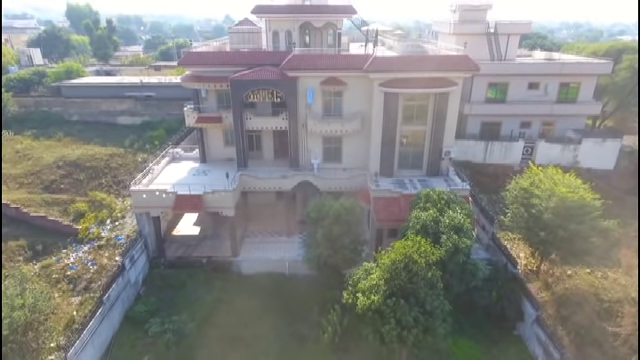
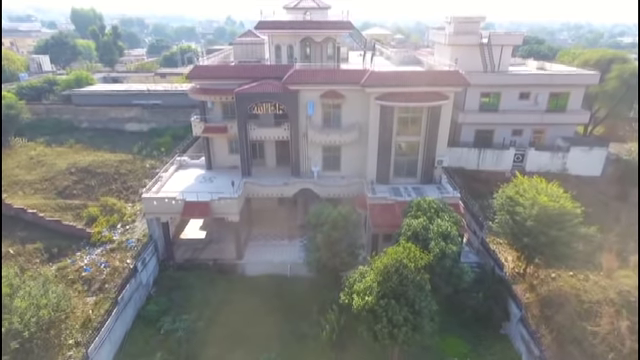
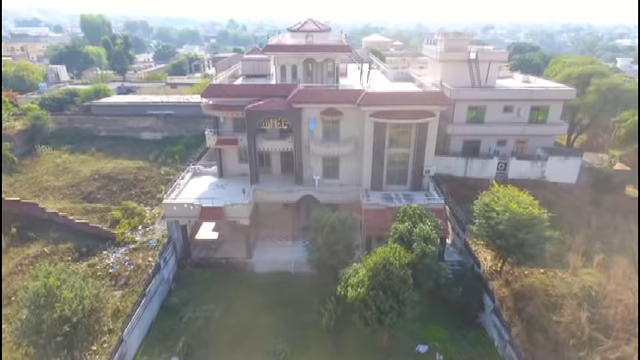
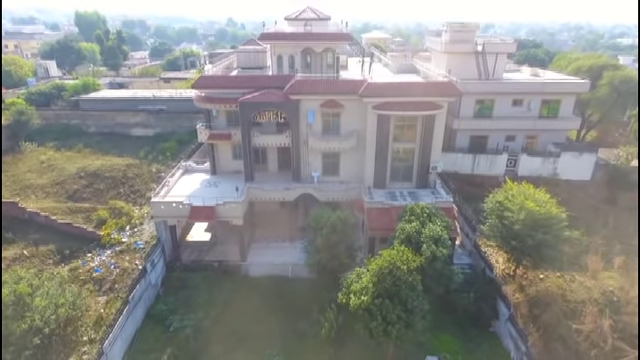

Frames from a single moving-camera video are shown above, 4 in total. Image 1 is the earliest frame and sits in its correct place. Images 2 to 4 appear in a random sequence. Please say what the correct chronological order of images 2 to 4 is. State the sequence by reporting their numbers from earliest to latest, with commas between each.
2, 4, 3
